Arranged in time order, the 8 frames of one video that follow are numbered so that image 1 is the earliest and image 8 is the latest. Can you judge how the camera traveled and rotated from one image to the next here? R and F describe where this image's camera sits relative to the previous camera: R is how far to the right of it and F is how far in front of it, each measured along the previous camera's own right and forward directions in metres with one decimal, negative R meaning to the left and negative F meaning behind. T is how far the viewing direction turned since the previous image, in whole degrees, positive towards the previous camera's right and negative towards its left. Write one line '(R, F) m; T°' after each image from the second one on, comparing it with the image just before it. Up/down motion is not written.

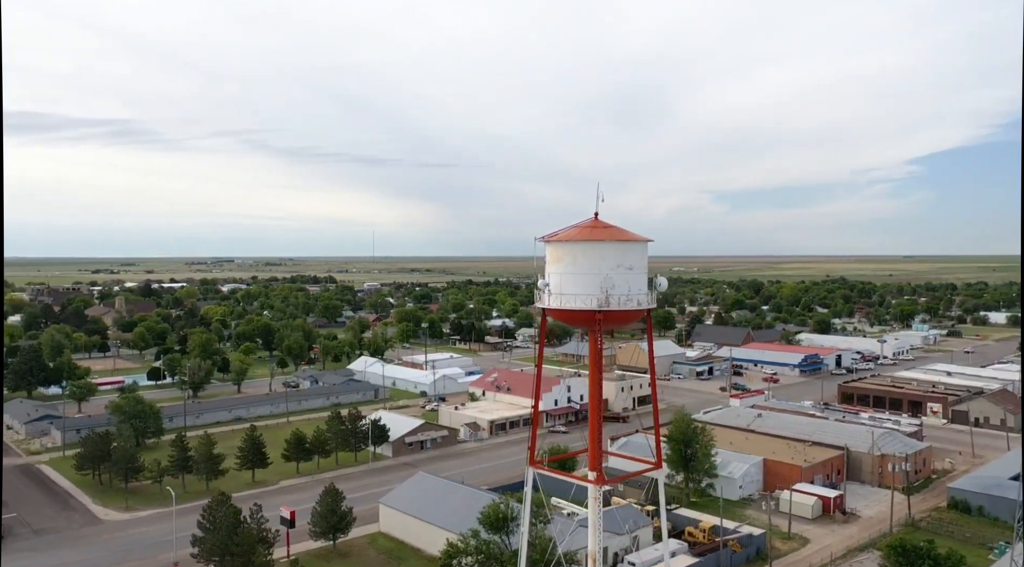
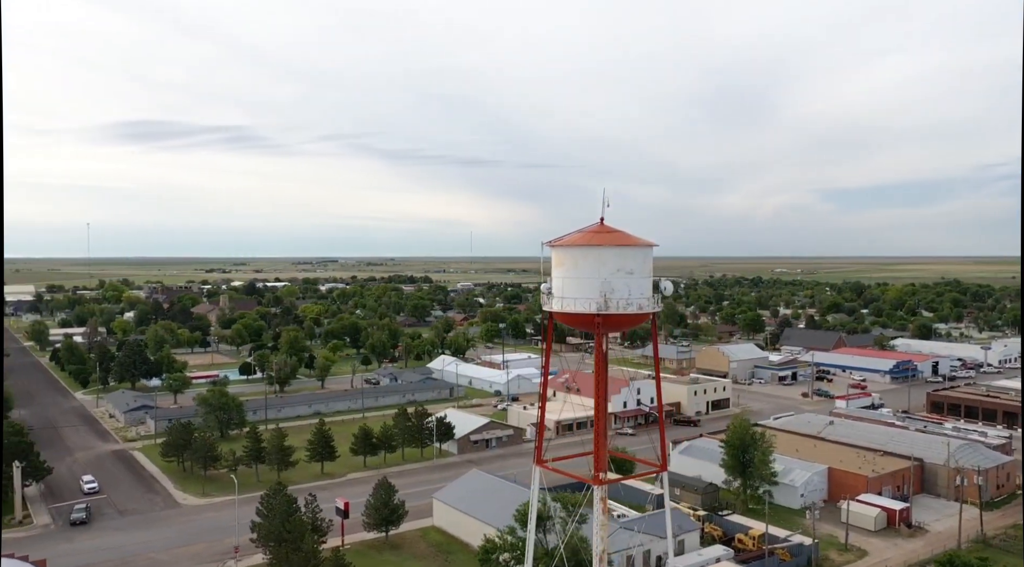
(+1.0, -0.2) m; -7°
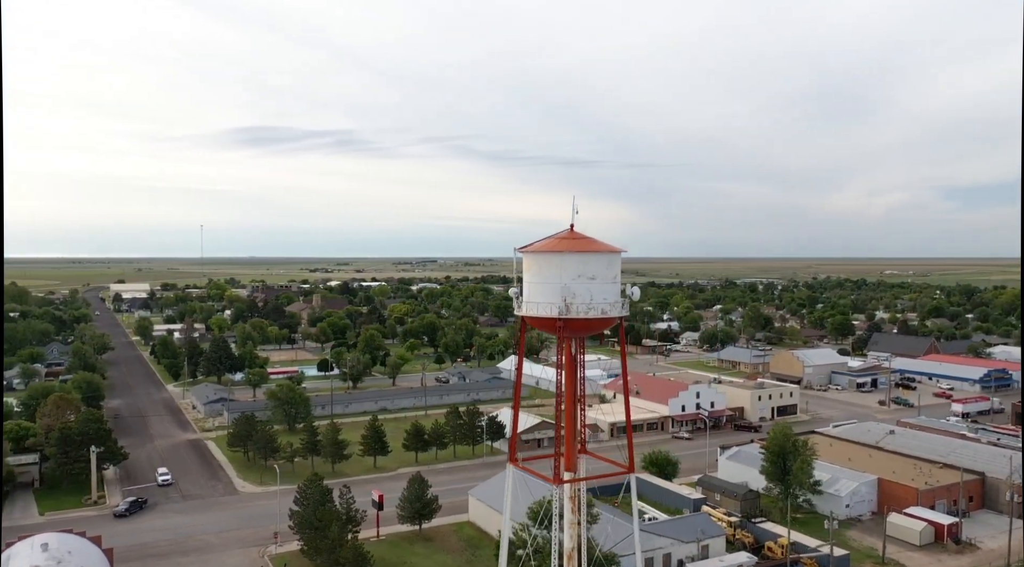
(+1.5, -0.3) m; -7°
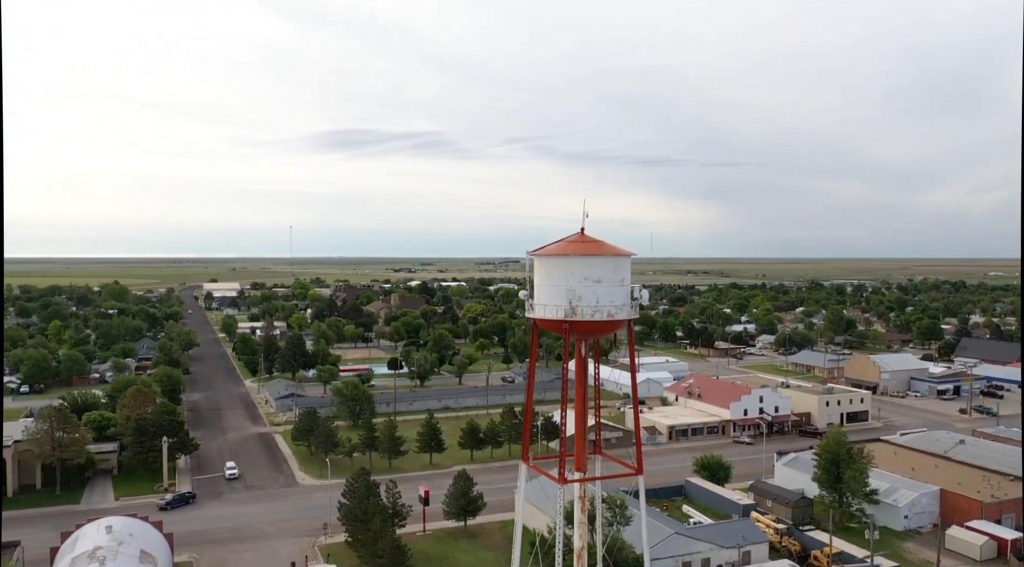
(+0.9, -0.2) m; -6°
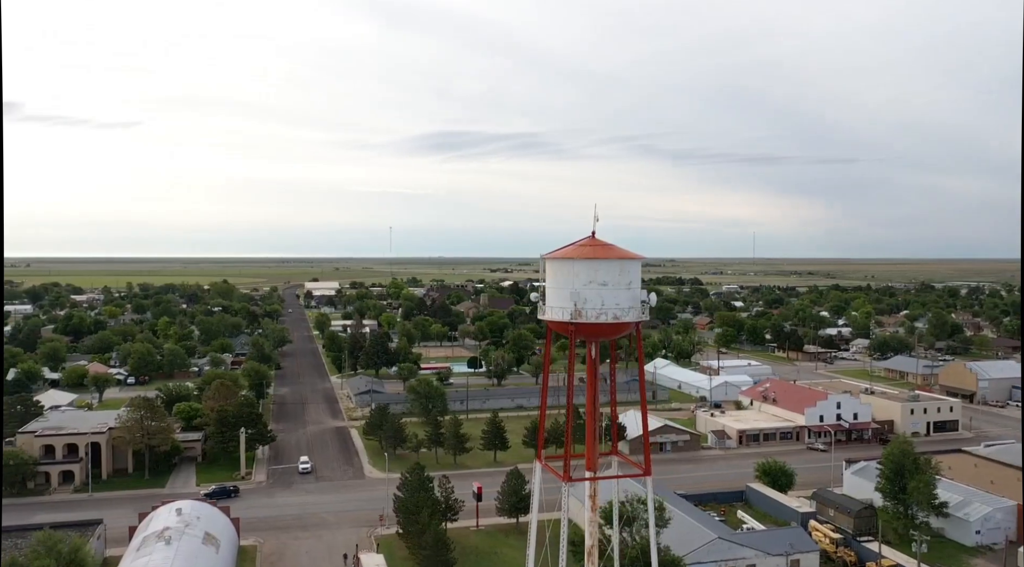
(+1.1, -0.2) m; -7°
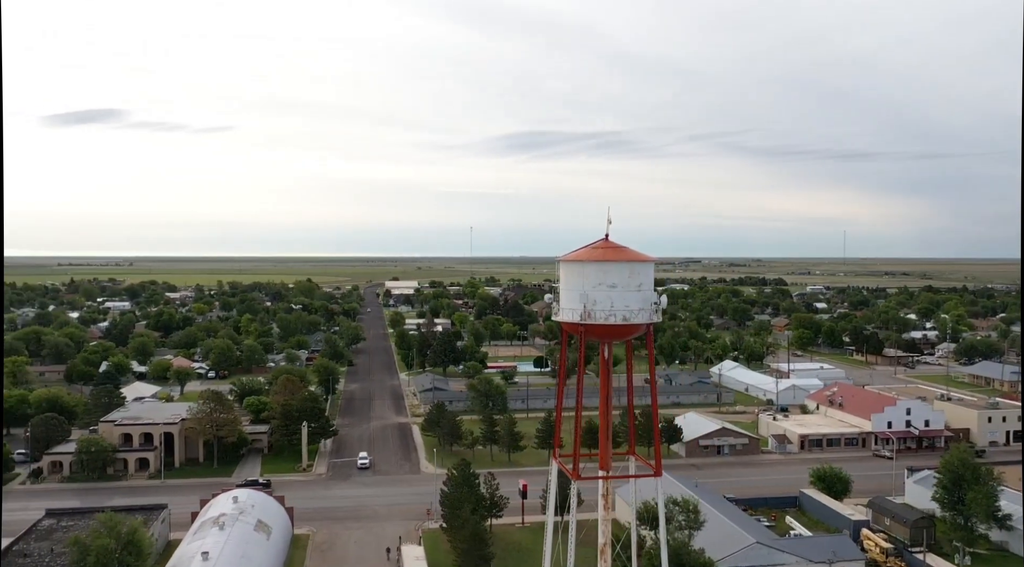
(+0.8, -0.2) m; -6°
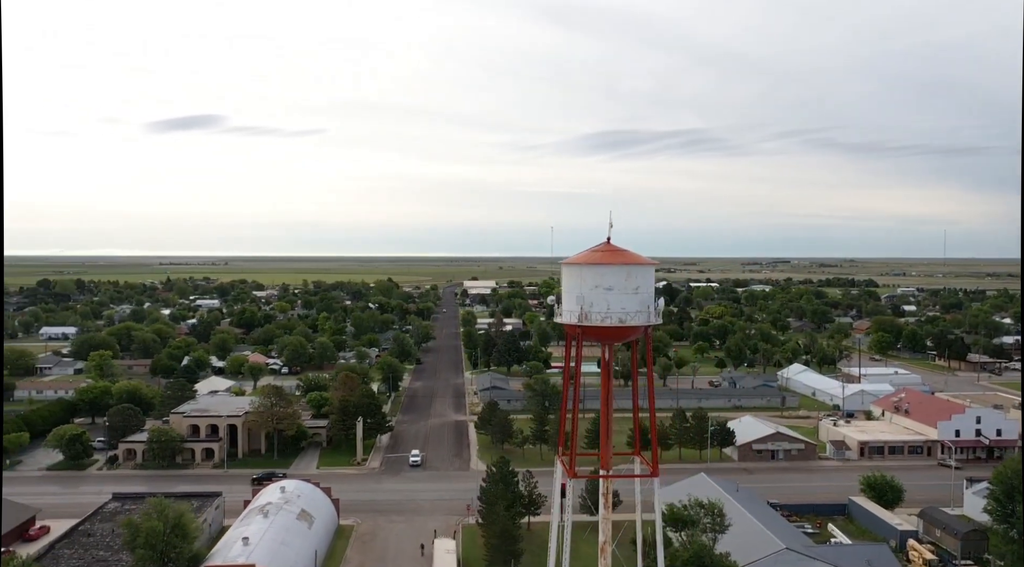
(+1.0, -0.2) m; -6°
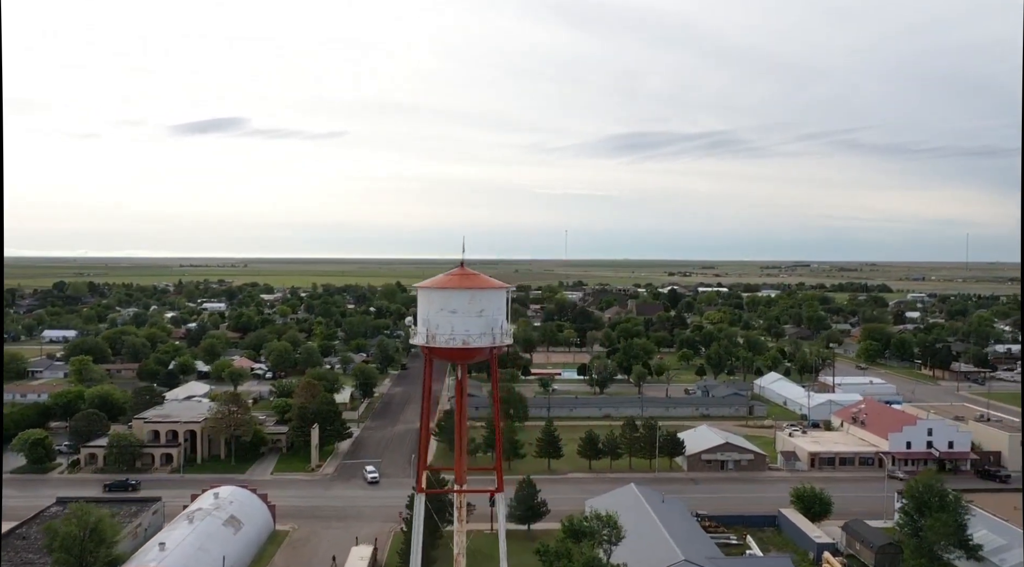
(+2.1, -0.4) m; -2°
